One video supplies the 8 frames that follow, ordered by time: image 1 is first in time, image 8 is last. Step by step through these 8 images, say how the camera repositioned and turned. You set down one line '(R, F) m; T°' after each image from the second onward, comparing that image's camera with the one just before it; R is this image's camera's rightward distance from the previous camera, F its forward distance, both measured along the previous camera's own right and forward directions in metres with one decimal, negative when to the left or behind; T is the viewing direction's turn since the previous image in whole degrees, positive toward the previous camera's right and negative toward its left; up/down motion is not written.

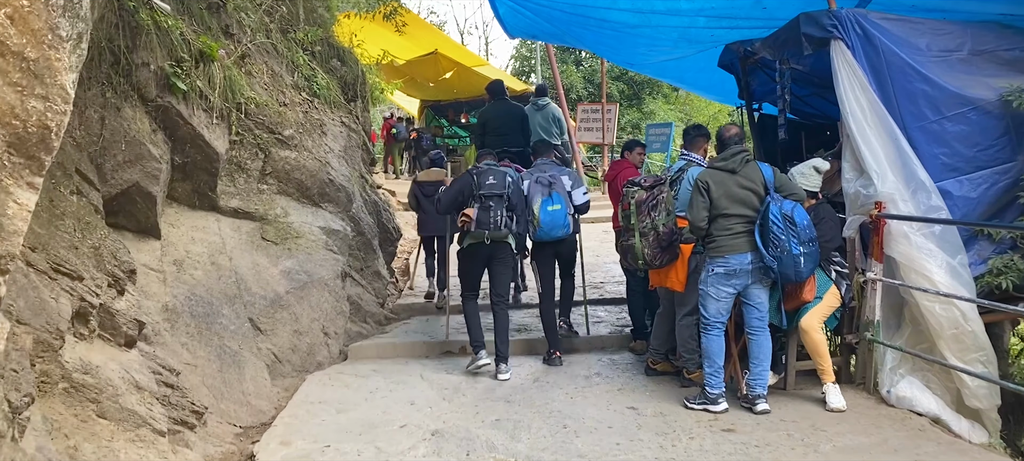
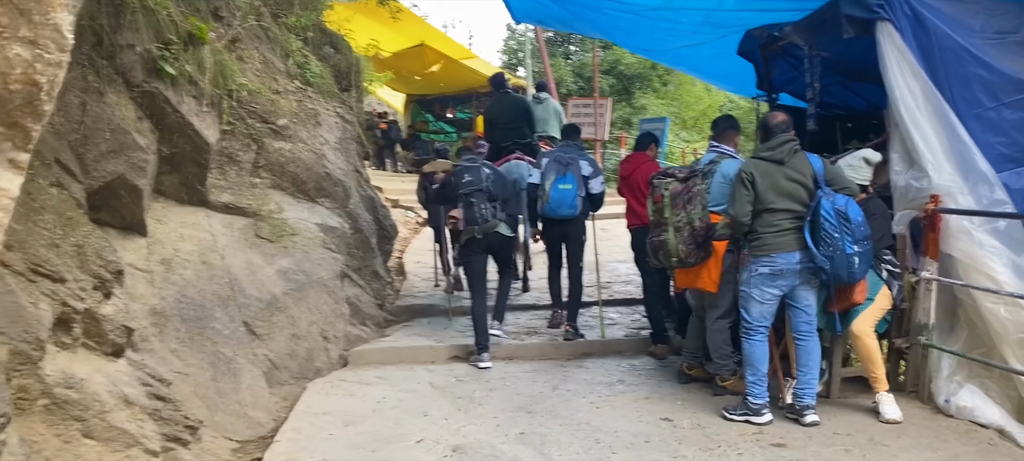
(-0.2, +0.4) m; +1°
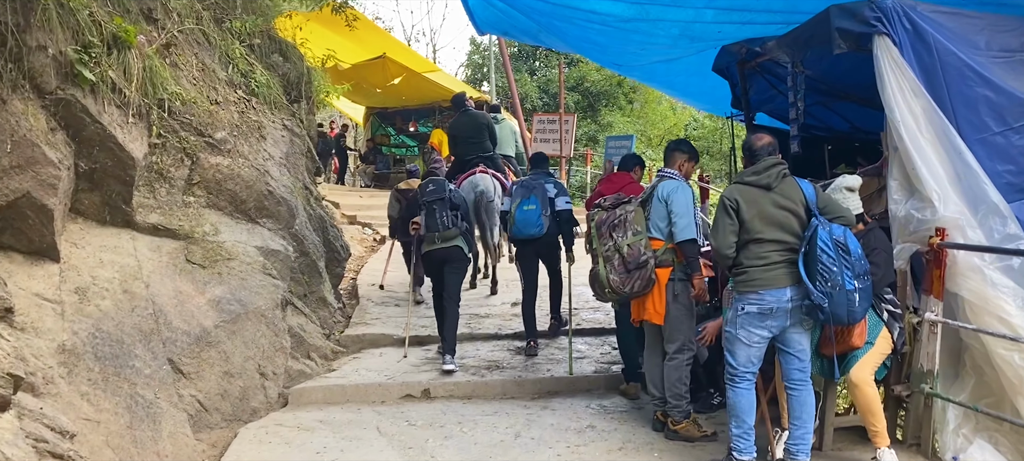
(0.0, +0.5) m; +2°
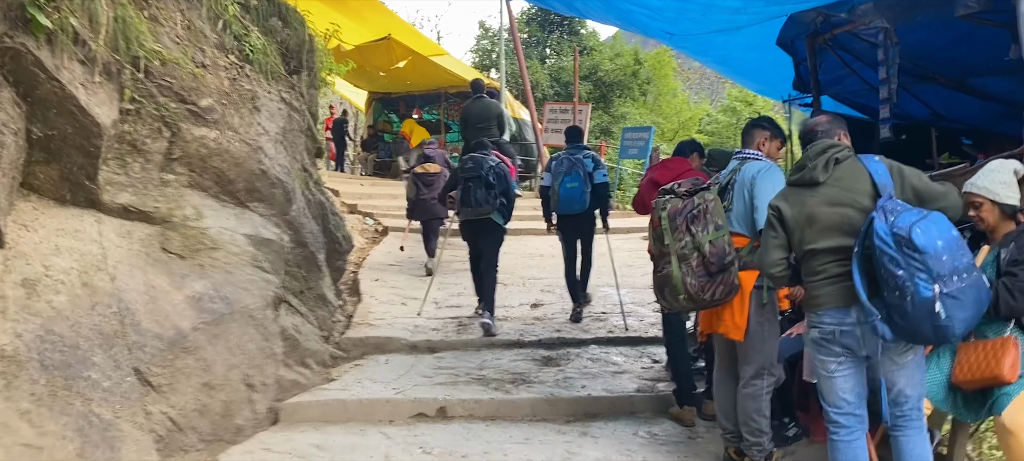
(-0.2, +0.8) m; 0°
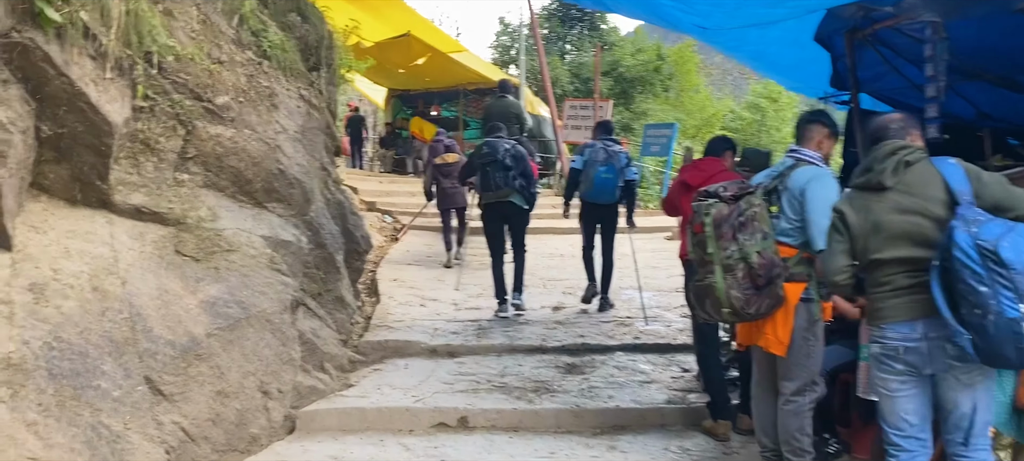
(0.0, +0.2) m; -1°
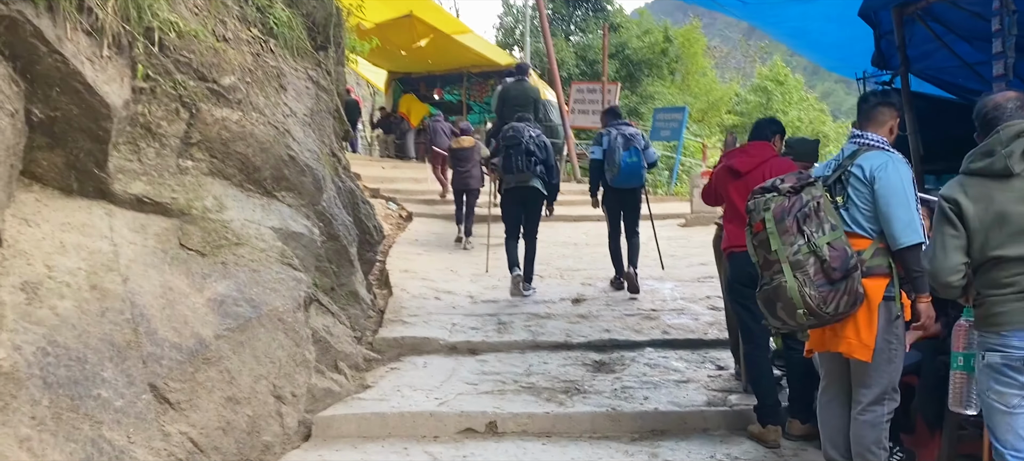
(-0.2, +0.3) m; 0°
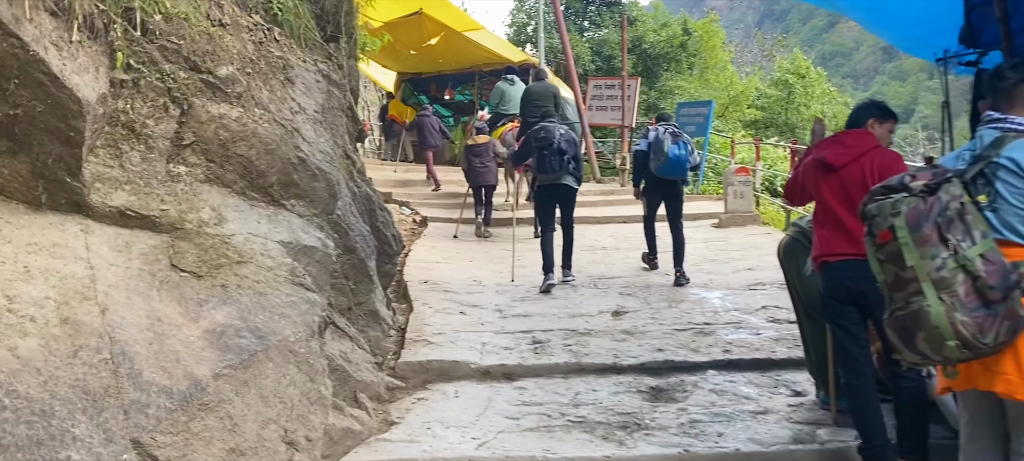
(-0.2, +0.6) m; -1°
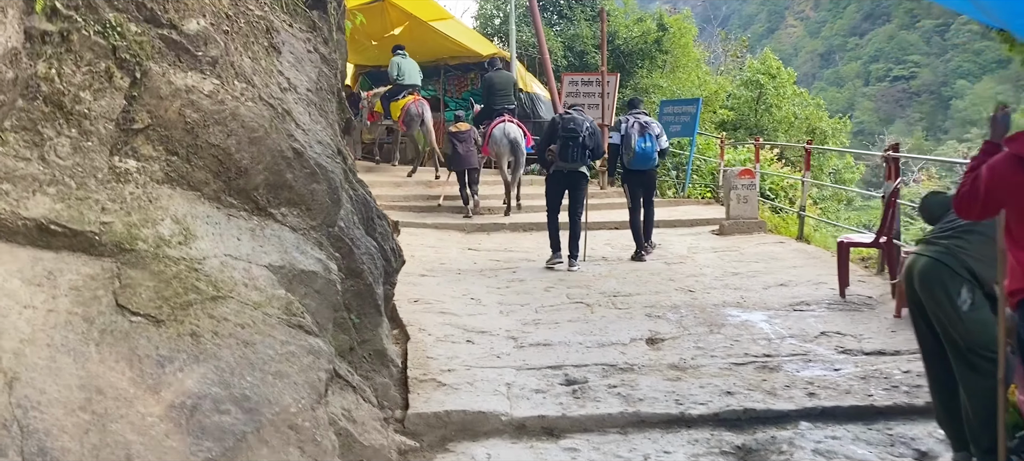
(-0.4, +1.0) m; +4°
